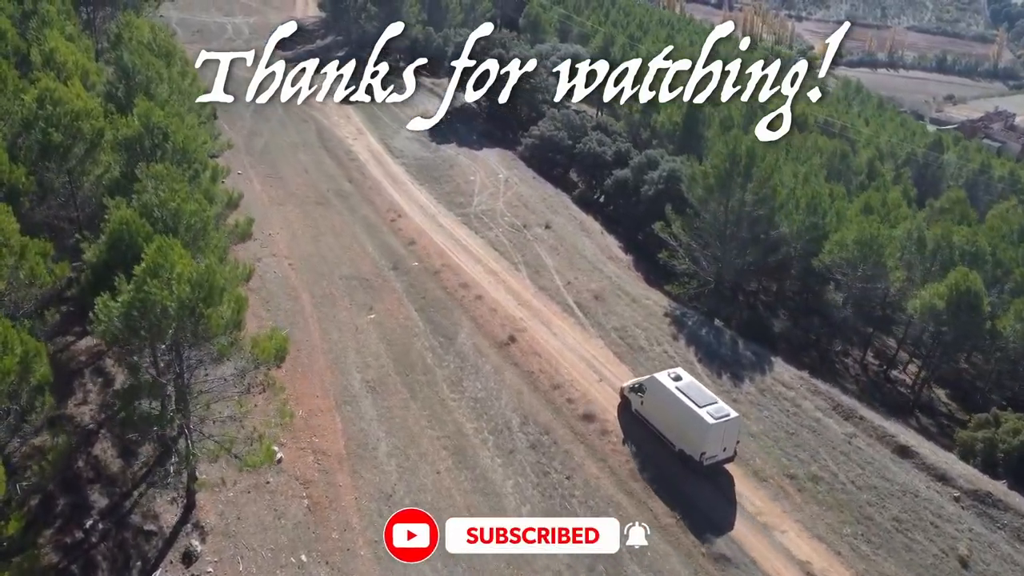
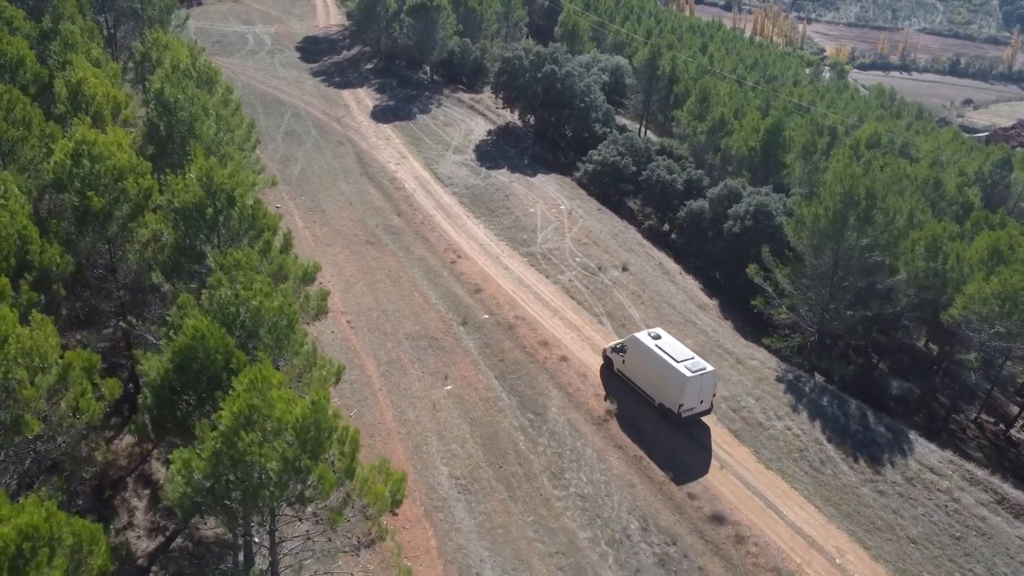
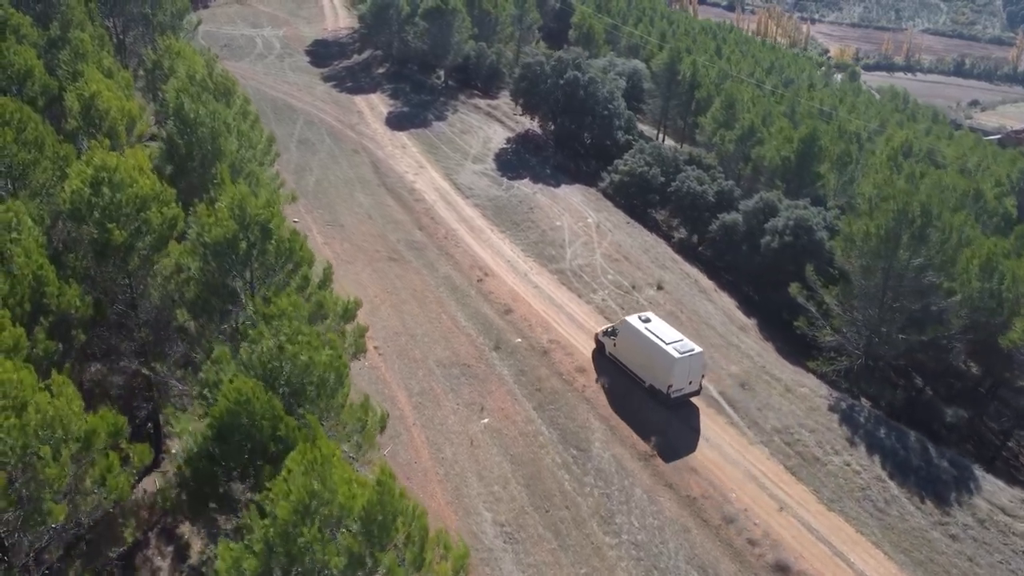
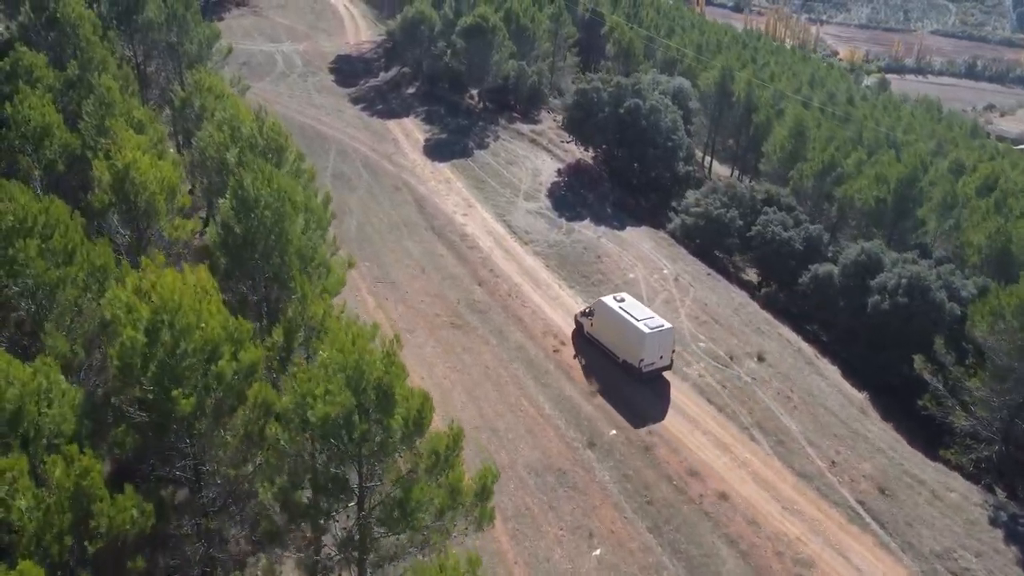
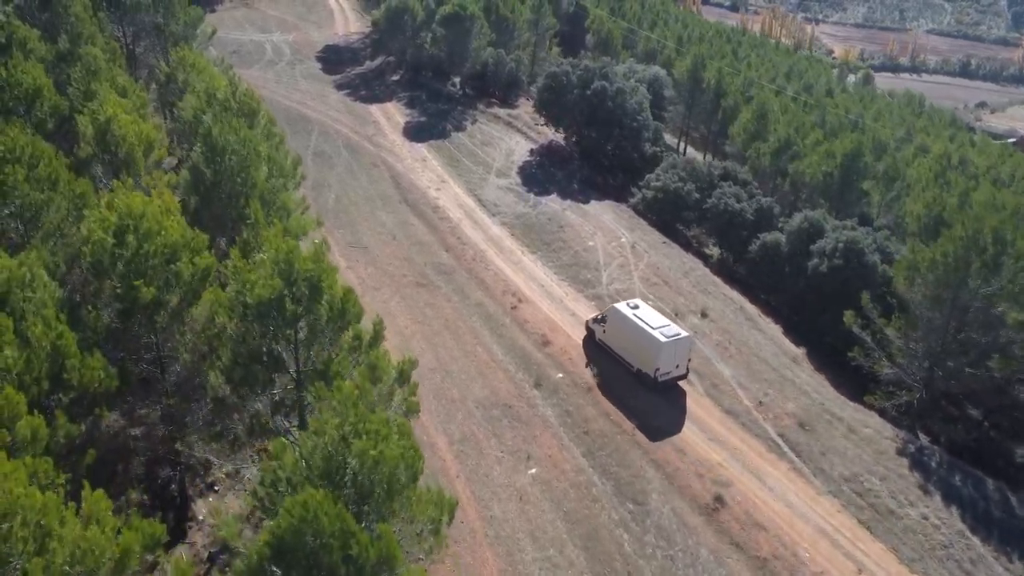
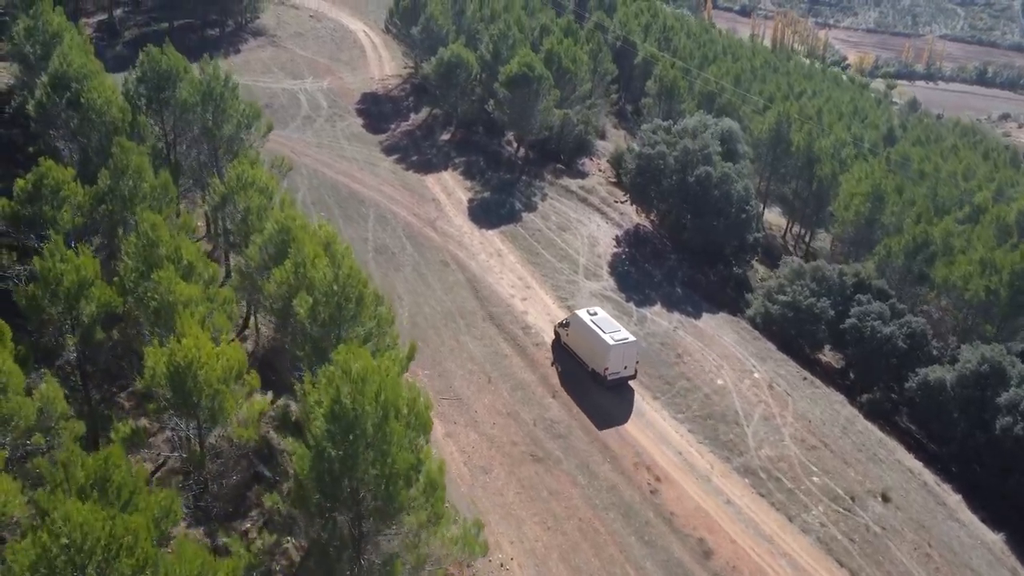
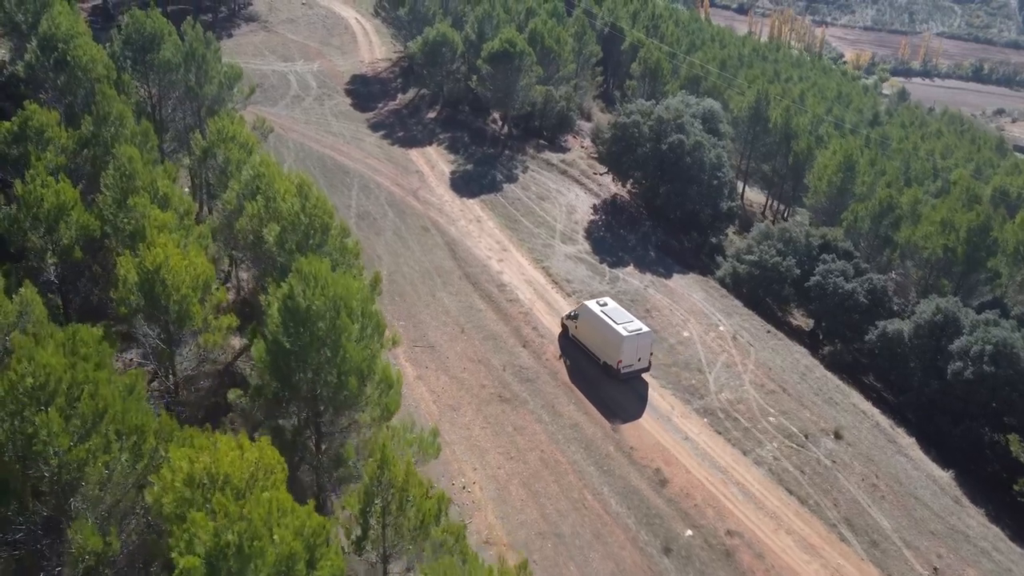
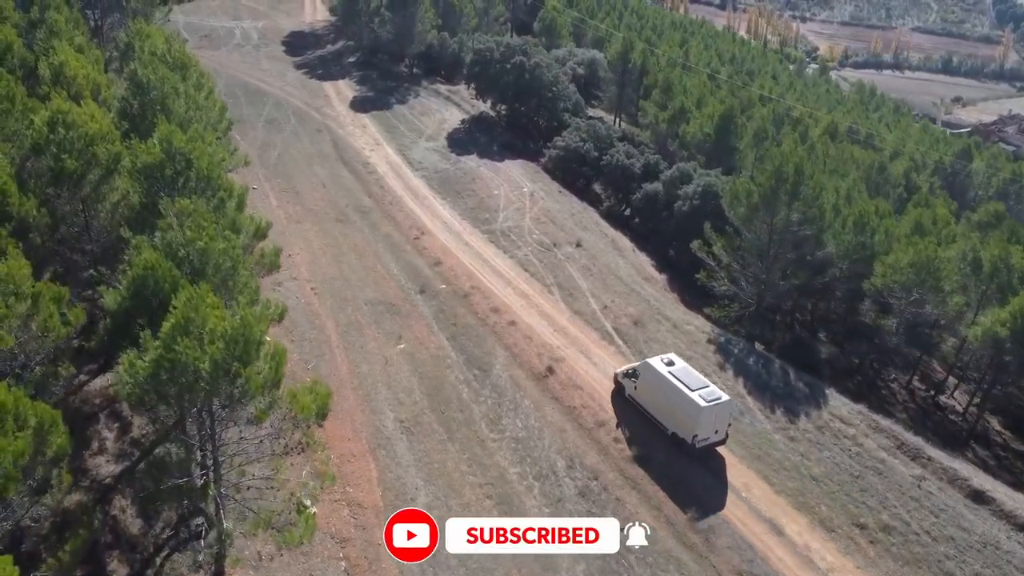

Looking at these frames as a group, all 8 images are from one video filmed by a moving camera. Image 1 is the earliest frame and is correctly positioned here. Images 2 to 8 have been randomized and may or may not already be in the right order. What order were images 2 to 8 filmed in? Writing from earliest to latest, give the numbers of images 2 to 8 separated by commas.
8, 2, 3, 5, 4, 7, 6
